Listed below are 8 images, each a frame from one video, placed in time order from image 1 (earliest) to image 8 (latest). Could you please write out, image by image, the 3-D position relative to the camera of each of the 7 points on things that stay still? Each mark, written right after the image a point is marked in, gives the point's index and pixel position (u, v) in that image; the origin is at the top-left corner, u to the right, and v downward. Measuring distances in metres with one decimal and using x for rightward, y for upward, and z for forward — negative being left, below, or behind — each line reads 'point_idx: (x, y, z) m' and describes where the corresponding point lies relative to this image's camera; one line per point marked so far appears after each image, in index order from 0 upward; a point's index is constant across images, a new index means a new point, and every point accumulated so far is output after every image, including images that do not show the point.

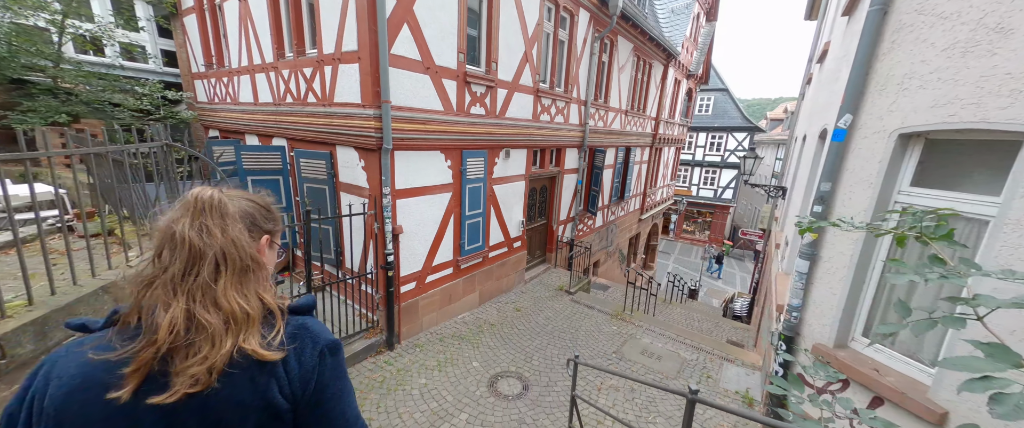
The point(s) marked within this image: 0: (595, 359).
0: (+1.3, -2.3, +5.5) m
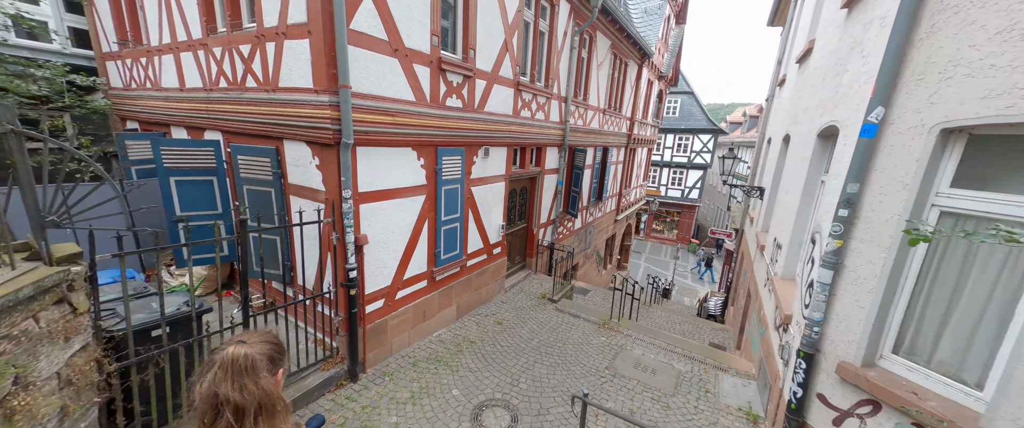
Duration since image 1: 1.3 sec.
0: (+1.1, -2.3, +5.0) m
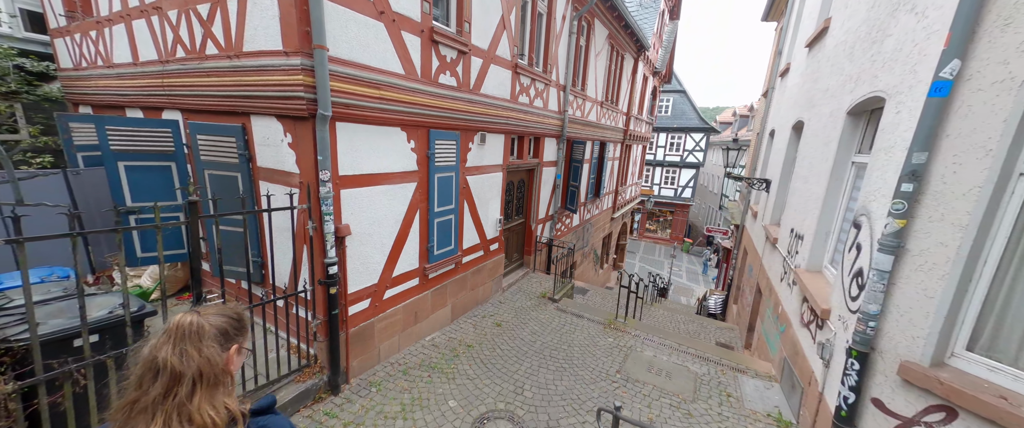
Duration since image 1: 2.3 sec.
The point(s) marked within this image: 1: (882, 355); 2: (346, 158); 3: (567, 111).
0: (+1.1, -2.2, +4.5) m
1: (+2.9, -1.1, +2.8) m
2: (-1.6, +0.5, +3.4) m
3: (+1.3, +2.4, +8.1) m
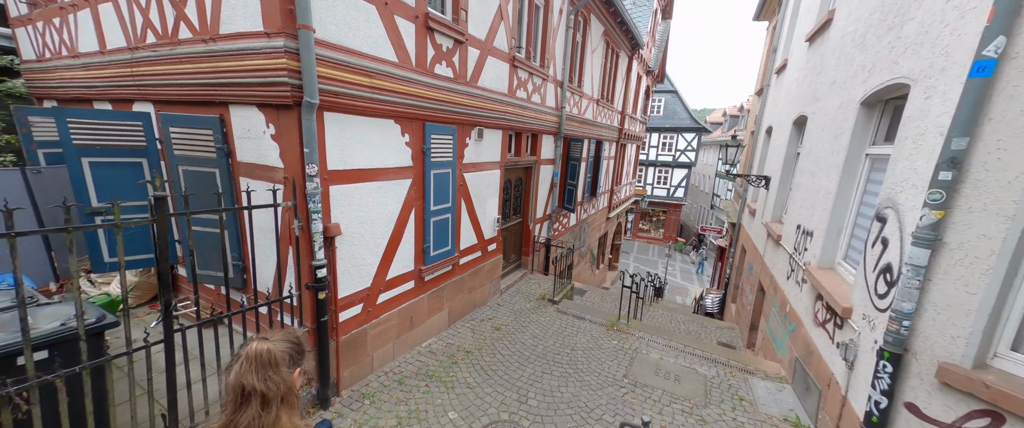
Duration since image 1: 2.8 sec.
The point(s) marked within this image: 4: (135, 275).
0: (+1.1, -2.1, +4.3) m
1: (+3.0, -1.1, +2.6) m
2: (-1.6, +0.6, +3.1) m
3: (+1.2, +2.4, +7.9) m
4: (-4.1, -0.7, +3.8) m
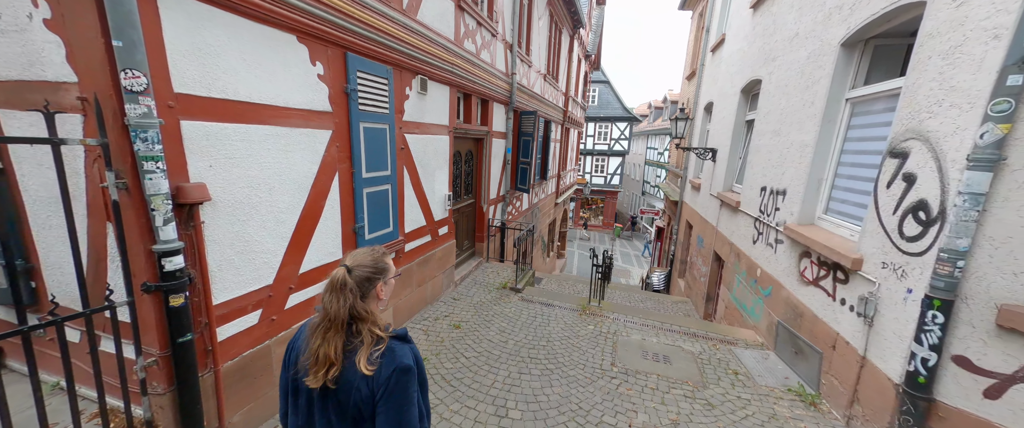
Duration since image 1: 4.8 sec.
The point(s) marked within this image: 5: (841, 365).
0: (+0.8, -1.7, +3.6) m
1: (+2.9, -0.6, +2.3) m
2: (-1.7, +0.8, +1.9) m
3: (0.0, +2.8, +7.1) m
4: (-4.3, -0.5, +2.2) m
5: (+3.0, -1.4, +3.3) m
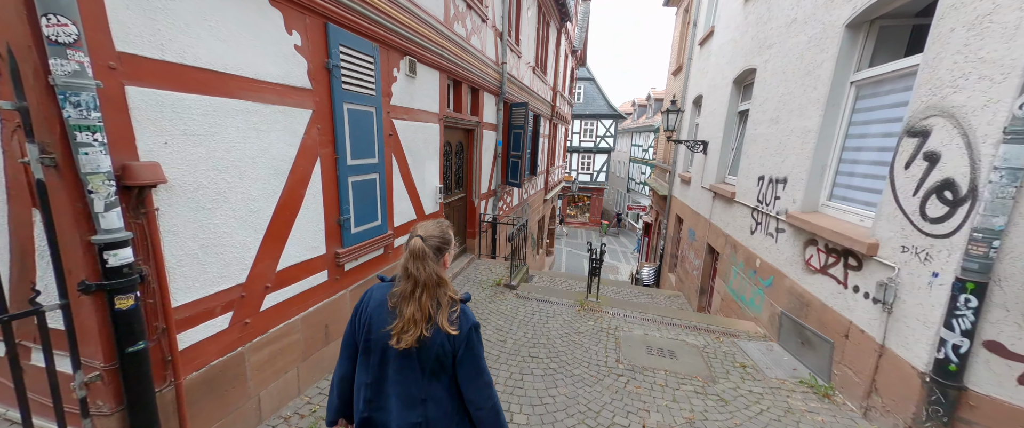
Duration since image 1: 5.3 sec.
0: (+0.9, -1.6, +3.4) m
1: (+3.0, -0.4, +2.1) m
2: (-1.7, +0.9, +1.6) m
3: (-0.2, +2.9, +6.9) m
4: (-4.3, -0.5, +1.8) m
5: (+3.0, -1.2, +3.1) m
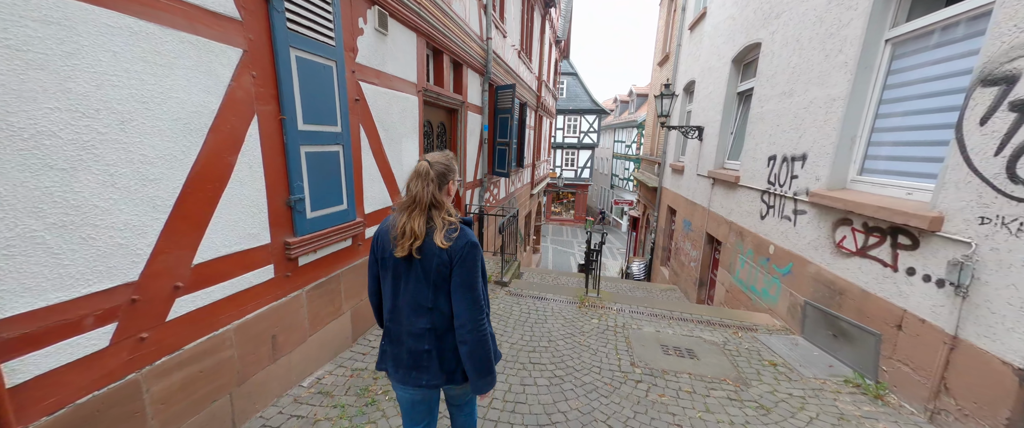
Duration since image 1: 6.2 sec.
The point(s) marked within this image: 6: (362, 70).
0: (+0.9, -1.4, +2.8) m
1: (+3.0, -0.2, +1.7) m
2: (-1.7, +1.0, +0.9) m
3: (-0.4, +3.1, +6.3) m
4: (-4.2, -0.4, +1.0) m
5: (+3.0, -1.0, +2.7) m
6: (-1.3, +1.2, +3.0) m
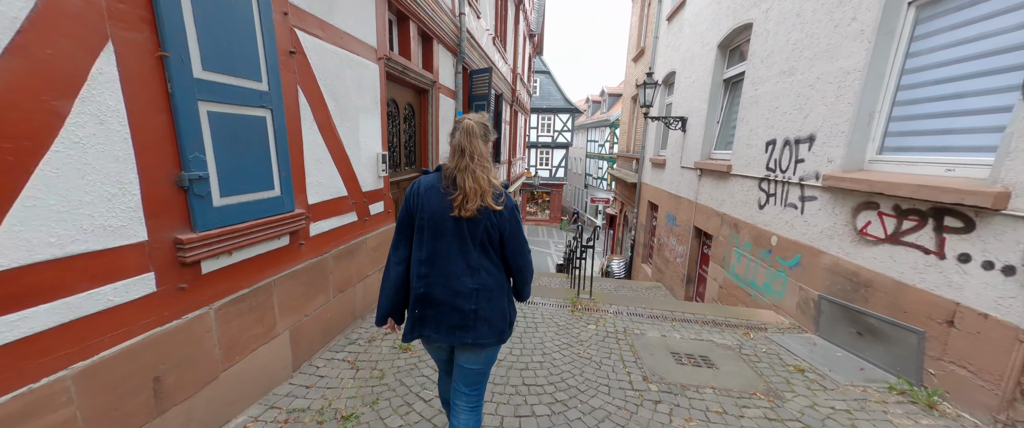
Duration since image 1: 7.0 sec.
0: (+0.8, -1.3, +2.3) m
1: (+3.0, 0.0, +1.3) m
2: (-1.6, +1.1, +0.2) m
3: (-0.8, +3.2, +5.6) m
4: (-4.1, -0.4, +0.1) m
5: (+3.0, -0.9, +2.3) m
6: (-1.4, +1.3, +2.3) m
